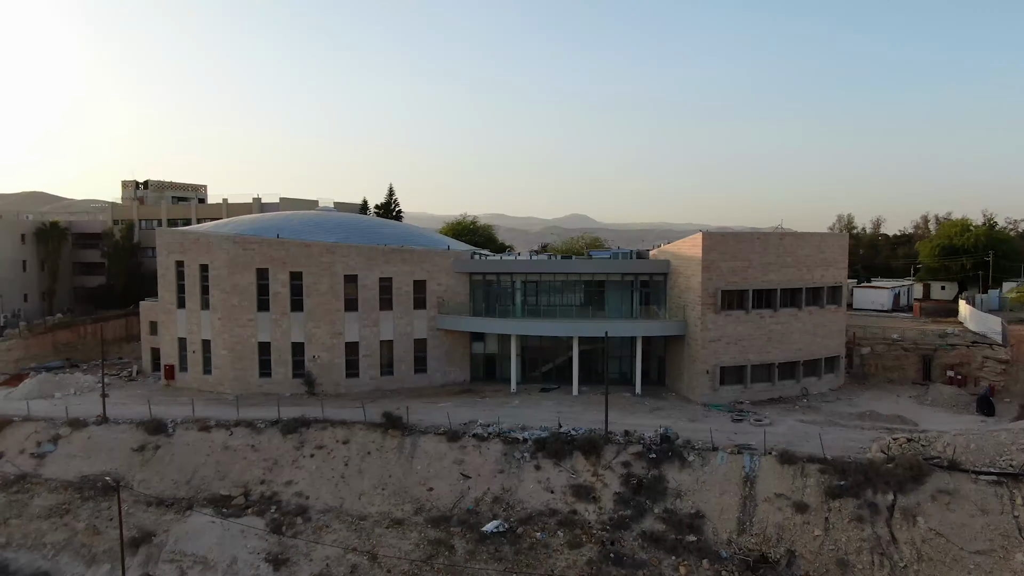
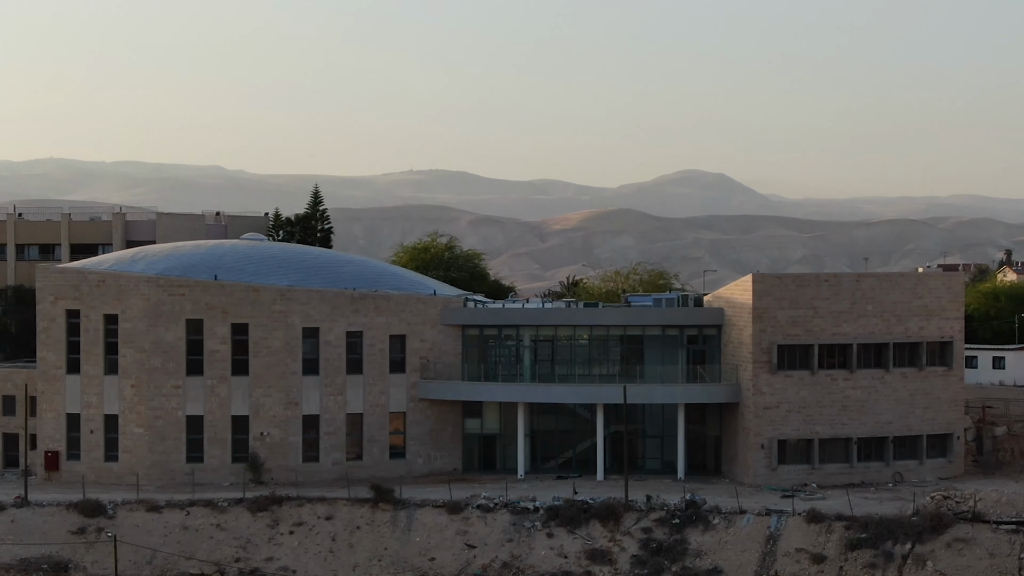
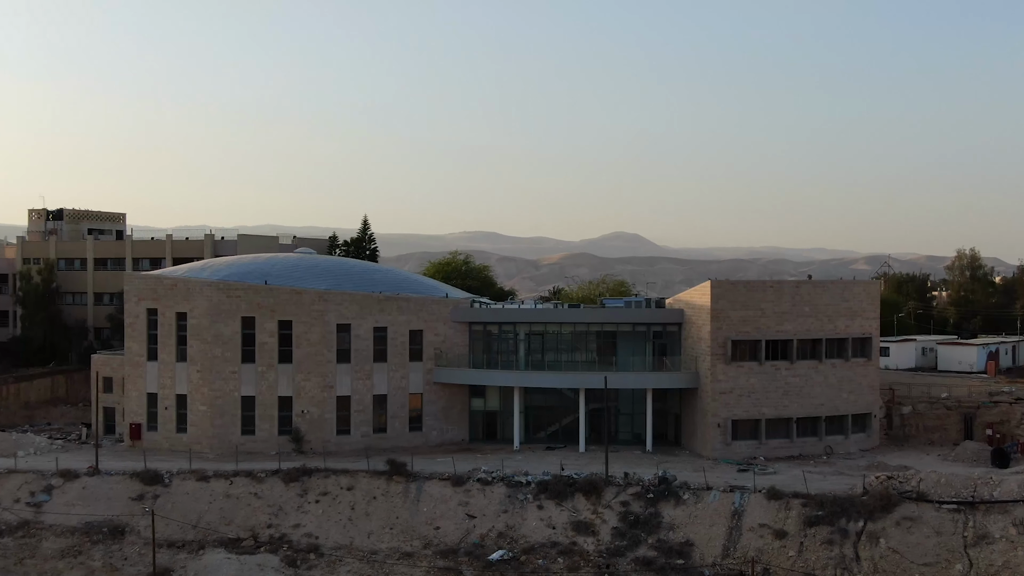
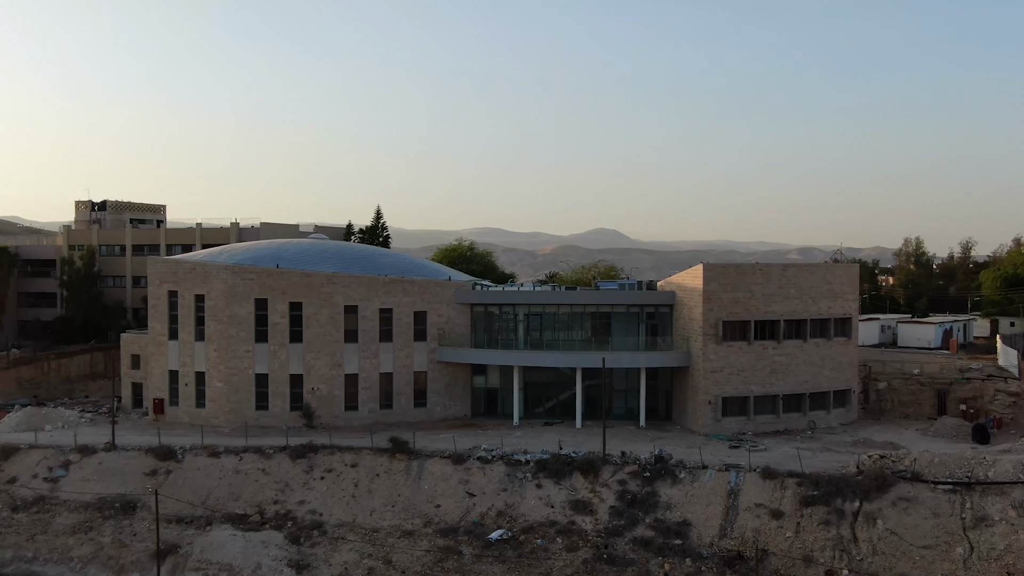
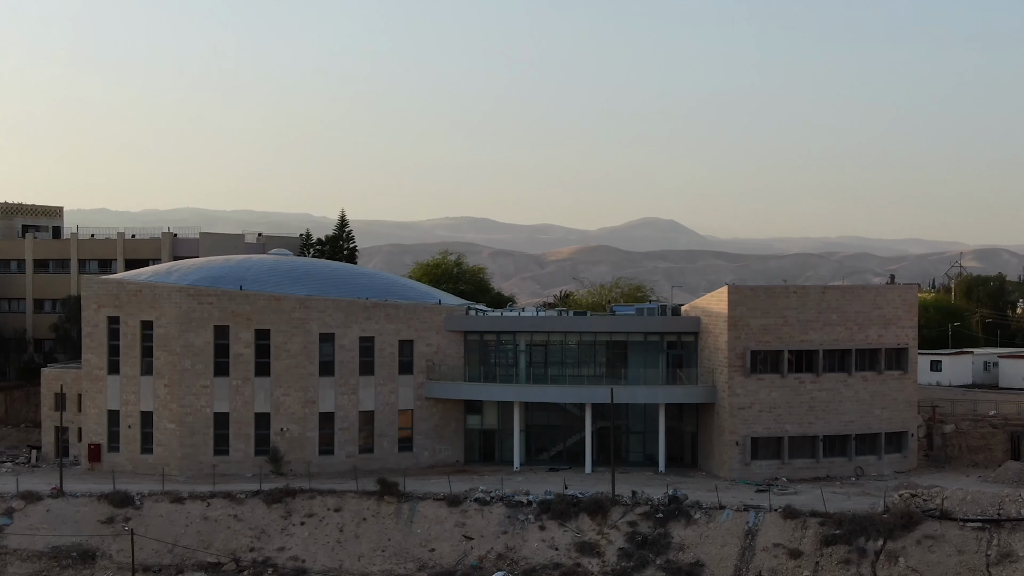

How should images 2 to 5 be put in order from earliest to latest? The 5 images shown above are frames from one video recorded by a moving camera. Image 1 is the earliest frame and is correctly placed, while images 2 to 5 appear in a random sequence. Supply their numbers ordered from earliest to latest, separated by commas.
4, 3, 5, 2
